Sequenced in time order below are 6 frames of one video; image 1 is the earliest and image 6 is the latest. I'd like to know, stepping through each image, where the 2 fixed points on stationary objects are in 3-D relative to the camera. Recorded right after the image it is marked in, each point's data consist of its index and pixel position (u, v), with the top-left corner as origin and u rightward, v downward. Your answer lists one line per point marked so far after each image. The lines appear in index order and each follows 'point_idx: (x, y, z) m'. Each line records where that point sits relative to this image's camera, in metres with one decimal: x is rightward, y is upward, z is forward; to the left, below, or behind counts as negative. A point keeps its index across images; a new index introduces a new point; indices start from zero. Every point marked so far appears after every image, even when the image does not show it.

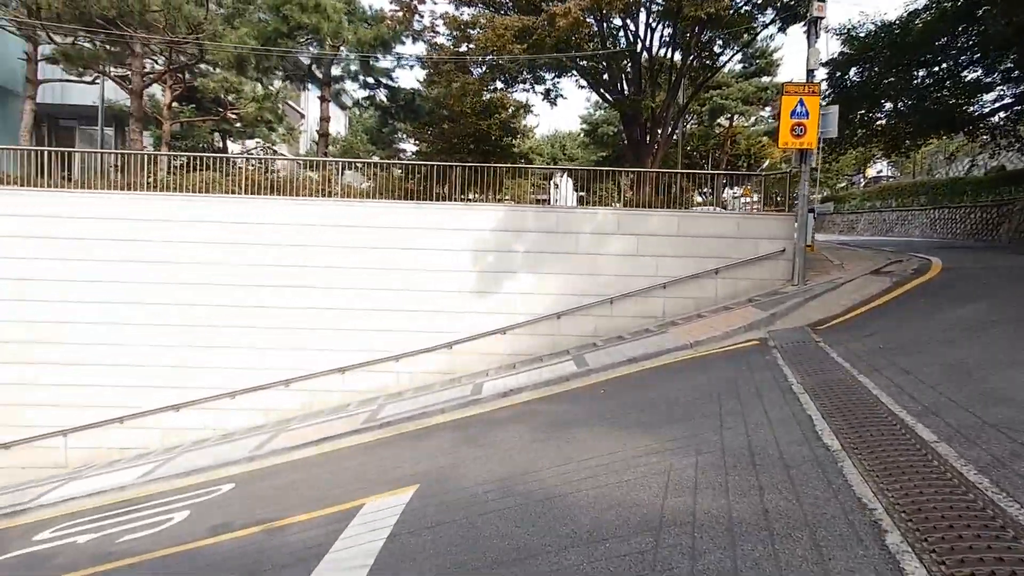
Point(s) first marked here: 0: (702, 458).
0: (+1.4, -1.2, +3.7) m
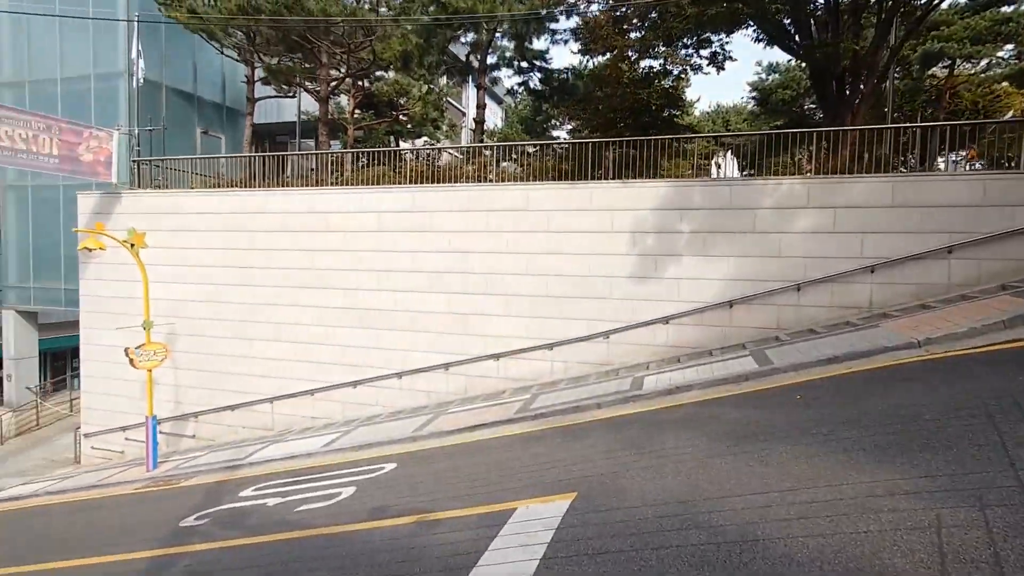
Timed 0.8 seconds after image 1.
0: (+2.4, -1.1, +2.5) m
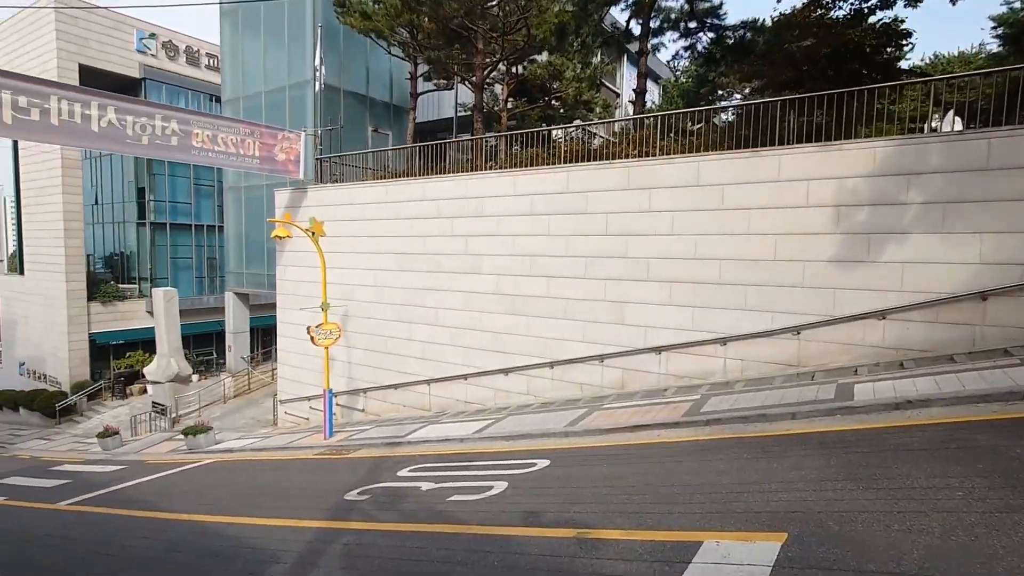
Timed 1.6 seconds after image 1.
0: (+3.0, -1.0, +1.1) m
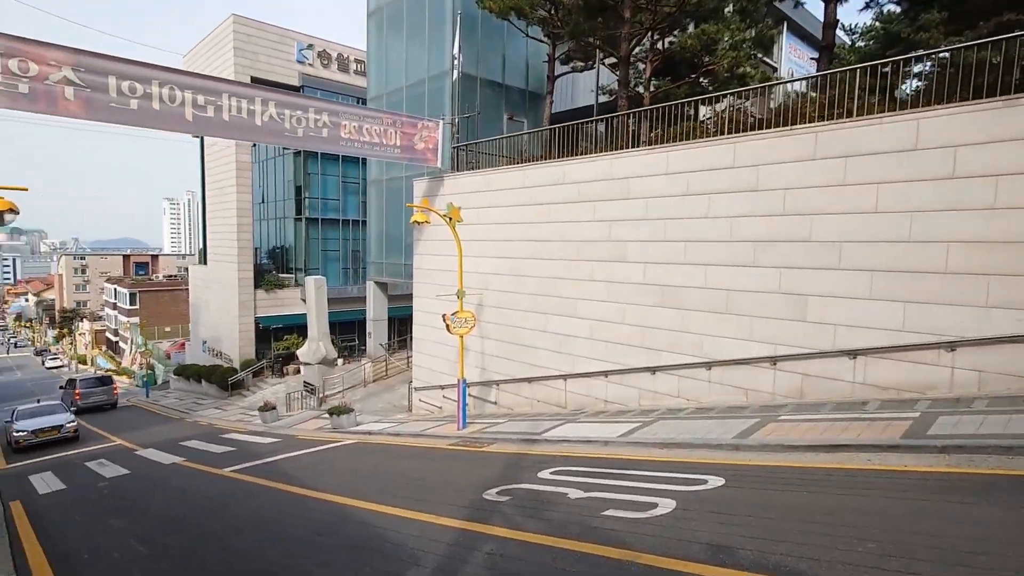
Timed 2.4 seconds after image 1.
0: (+3.5, -0.9, -0.5) m
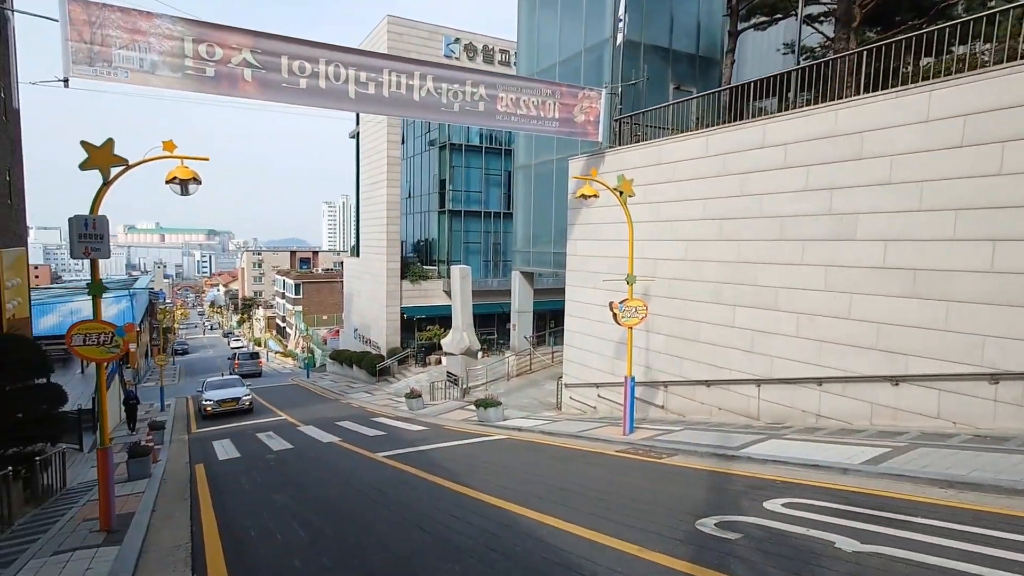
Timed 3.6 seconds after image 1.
0: (+3.9, -0.6, -2.8) m
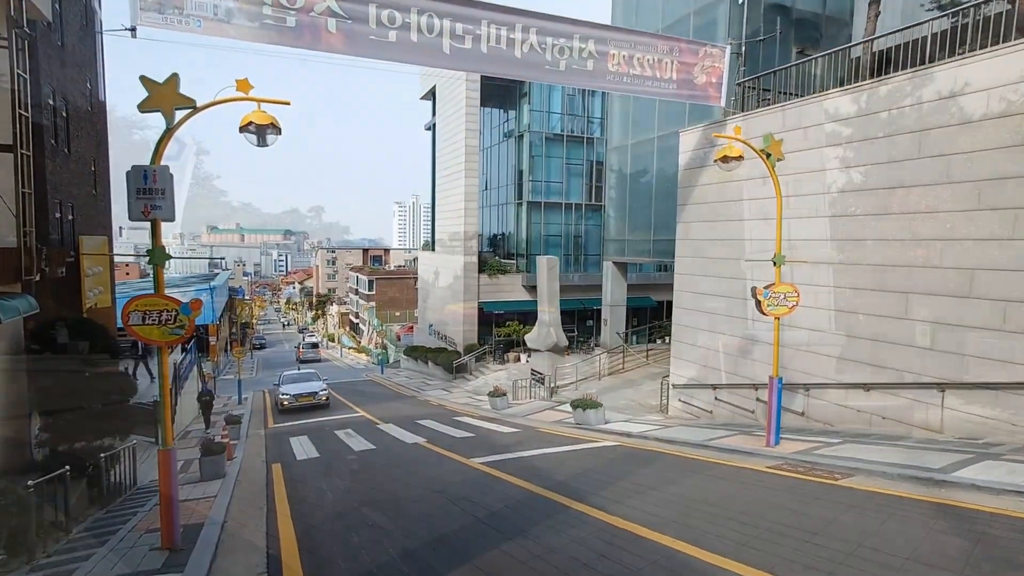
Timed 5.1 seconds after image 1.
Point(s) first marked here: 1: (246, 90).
0: (+4.2, -0.2, -4.8) m
1: (-2.8, +2.1, +5.4) m
